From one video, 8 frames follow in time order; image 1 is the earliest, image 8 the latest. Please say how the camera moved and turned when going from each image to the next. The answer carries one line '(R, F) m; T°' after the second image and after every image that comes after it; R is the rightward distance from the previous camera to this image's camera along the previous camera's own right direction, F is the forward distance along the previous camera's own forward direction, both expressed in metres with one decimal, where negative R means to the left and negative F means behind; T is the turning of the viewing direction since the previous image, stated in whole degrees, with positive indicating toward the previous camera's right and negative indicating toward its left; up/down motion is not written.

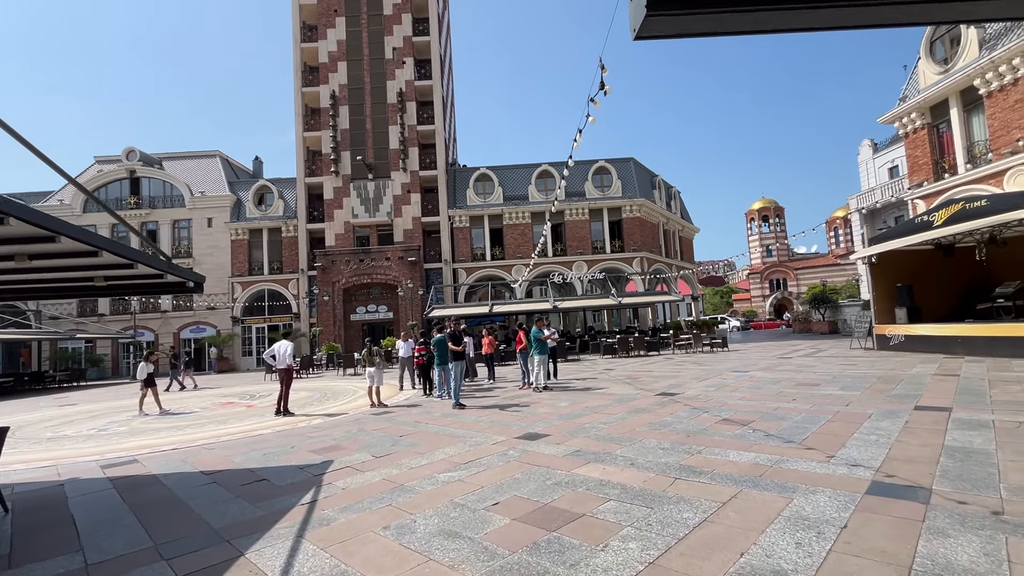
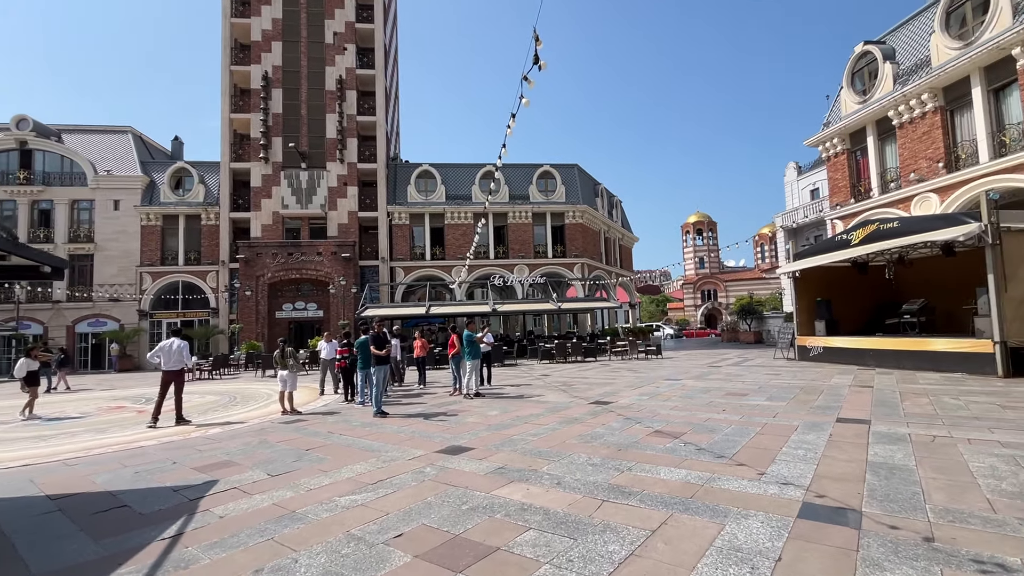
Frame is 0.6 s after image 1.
(+0.2, +0.5) m; +7°
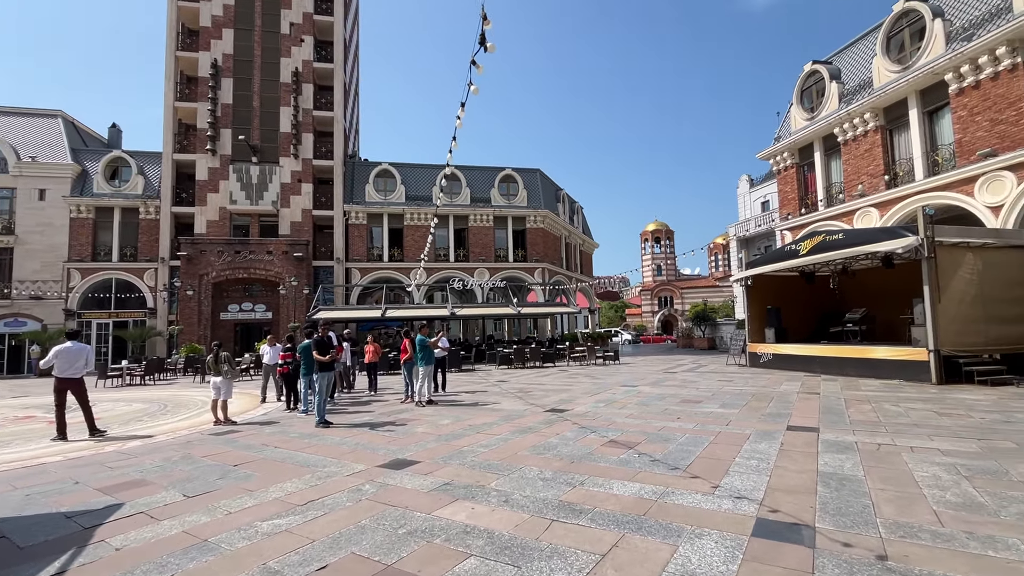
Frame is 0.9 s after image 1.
(+0.1, +0.3) m; +5°
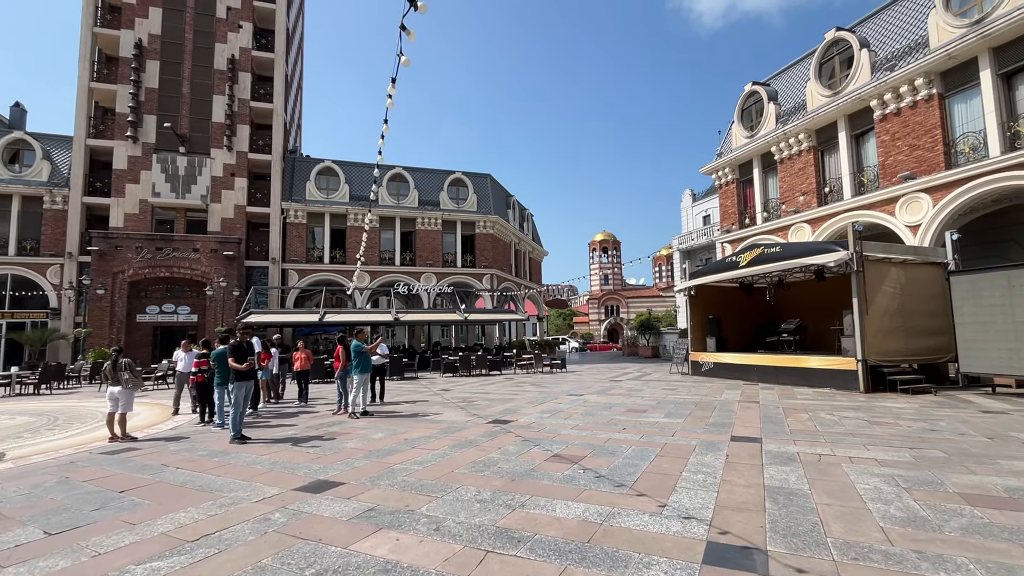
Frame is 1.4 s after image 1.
(+0.1, +0.4) m; +6°
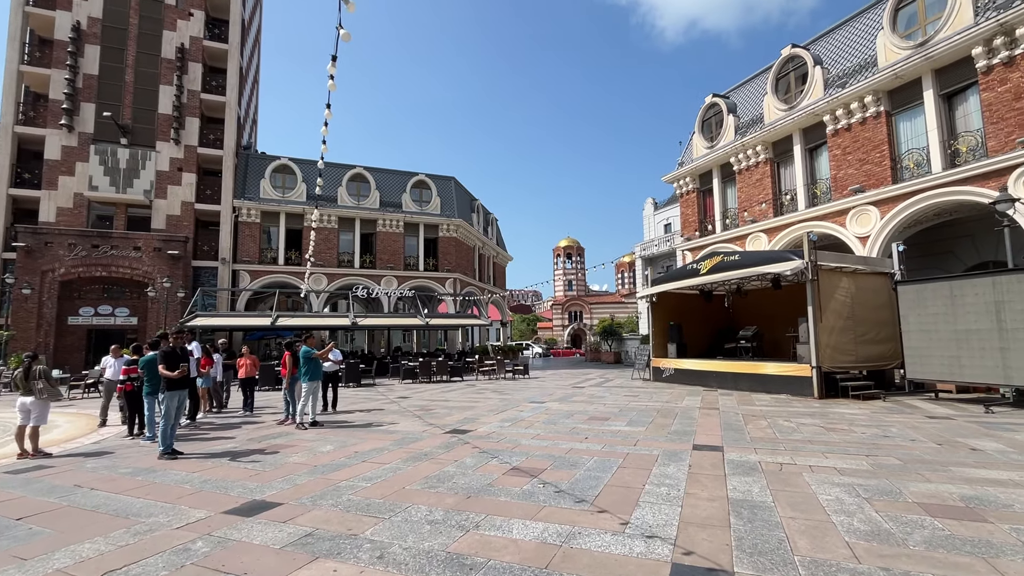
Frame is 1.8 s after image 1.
(+0.1, +0.3) m; +4°
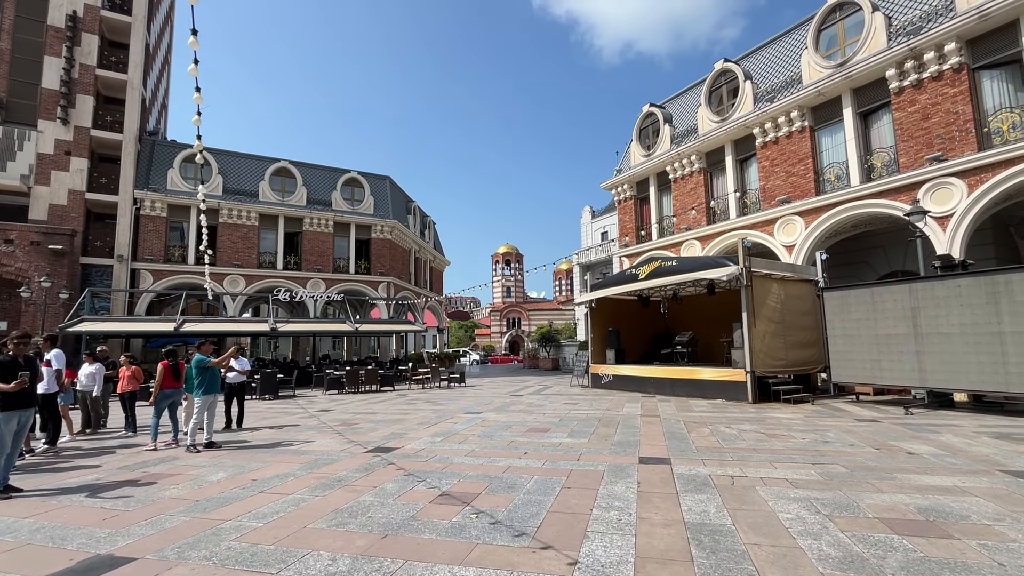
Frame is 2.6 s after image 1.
(+0.1, +0.7) m; +7°
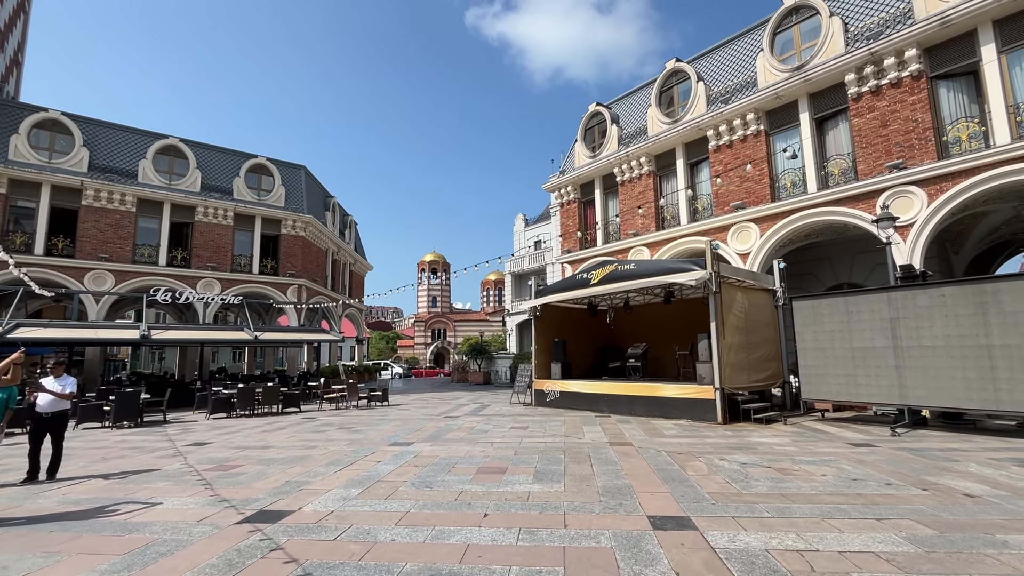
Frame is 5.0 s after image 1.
(-0.3, +1.9) m; +9°
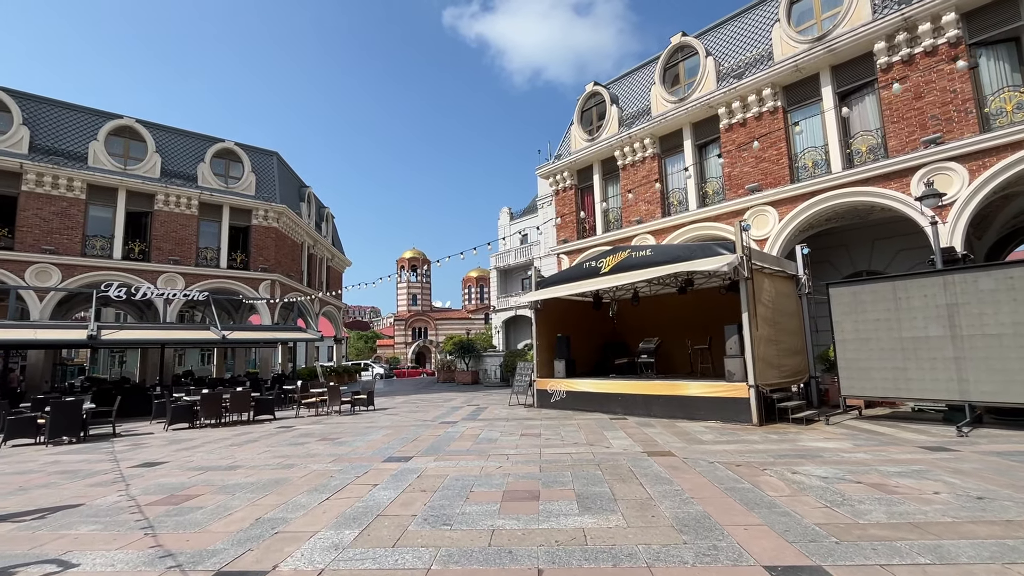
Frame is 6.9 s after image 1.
(-0.6, +1.3) m; +3°
